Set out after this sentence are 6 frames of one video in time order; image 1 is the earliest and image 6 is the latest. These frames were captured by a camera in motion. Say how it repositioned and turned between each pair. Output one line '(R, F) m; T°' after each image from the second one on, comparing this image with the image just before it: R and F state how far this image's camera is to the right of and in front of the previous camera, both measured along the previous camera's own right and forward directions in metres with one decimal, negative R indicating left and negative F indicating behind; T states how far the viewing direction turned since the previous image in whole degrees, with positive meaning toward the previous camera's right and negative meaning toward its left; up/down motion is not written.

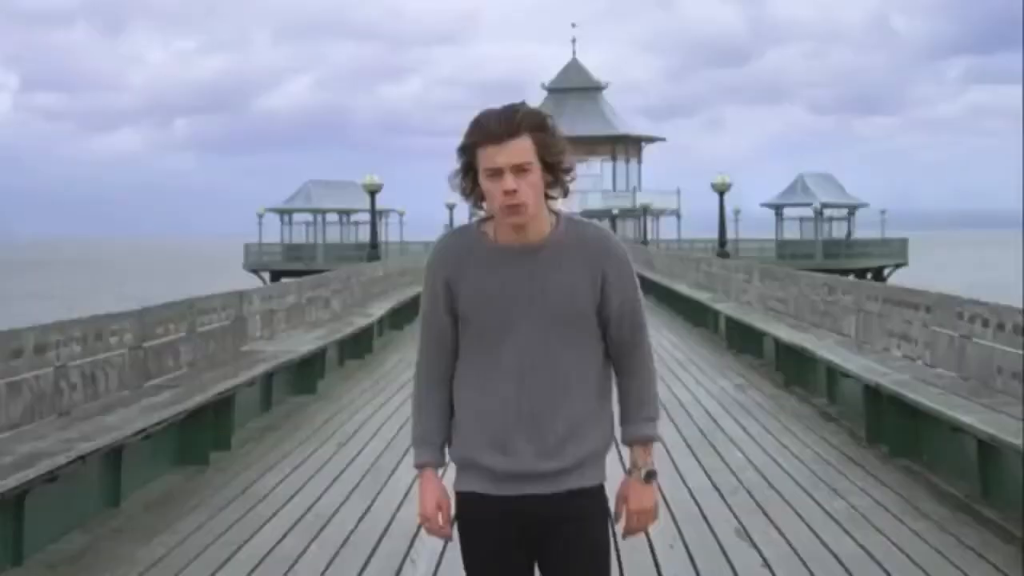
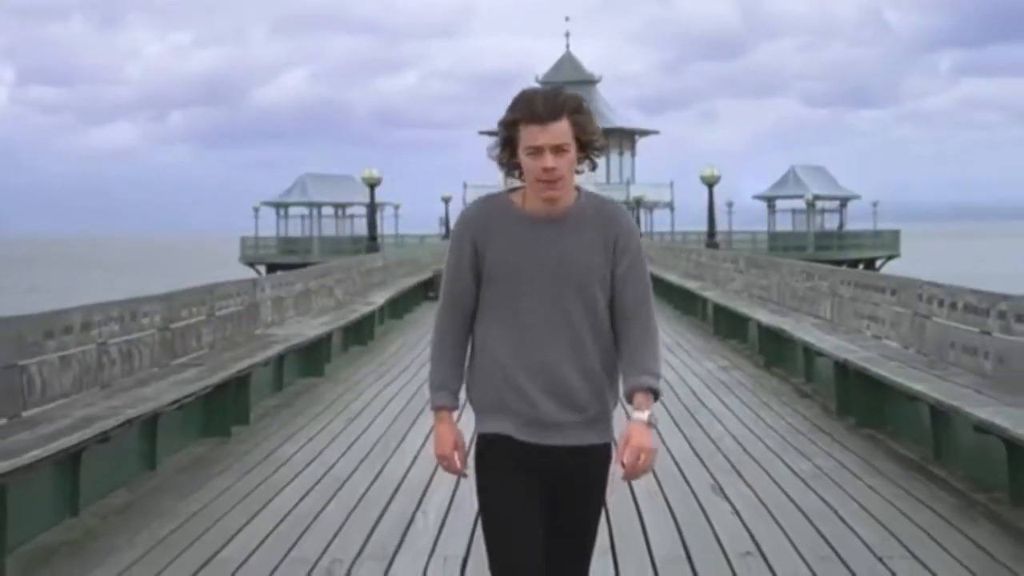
(0.0, -0.6) m; 0°
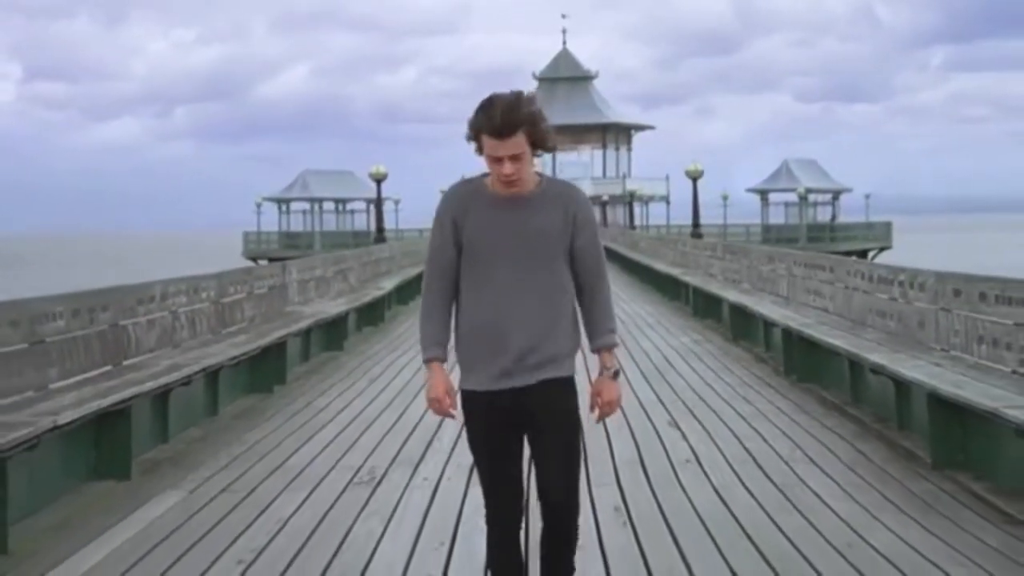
(0.0, -1.5) m; 0°
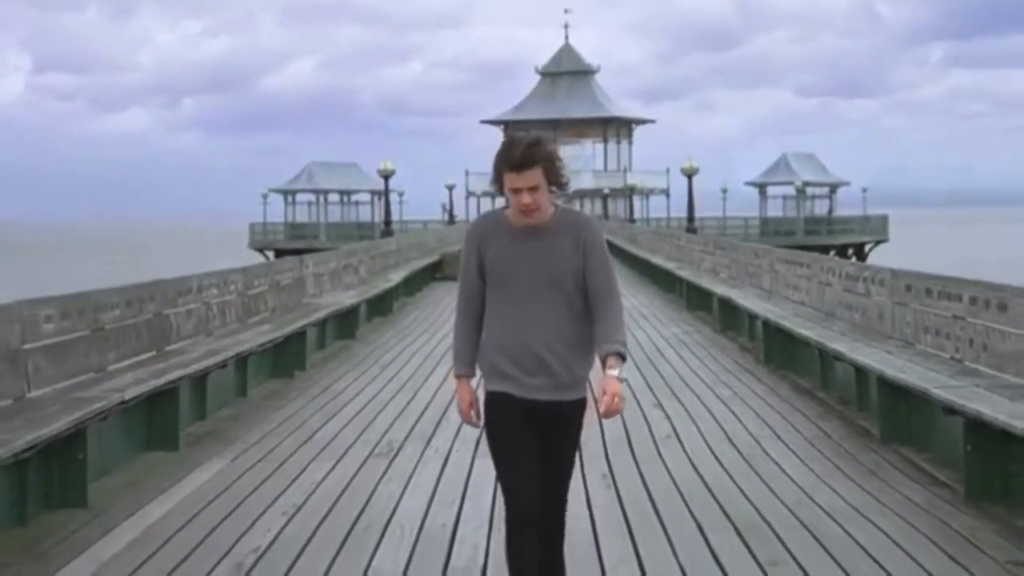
(0.0, -0.8) m; 0°
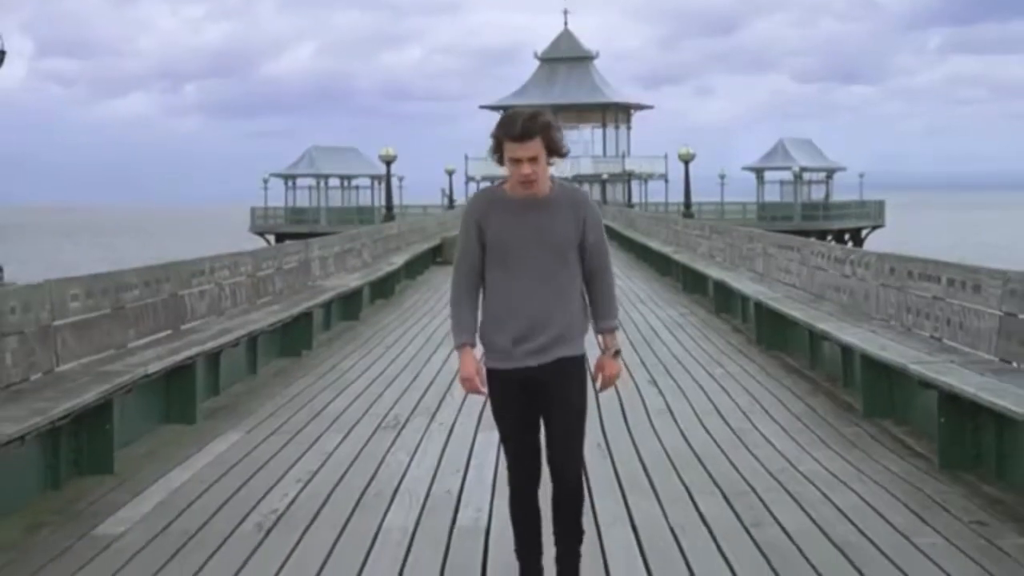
(0.0, -0.3) m; 0°
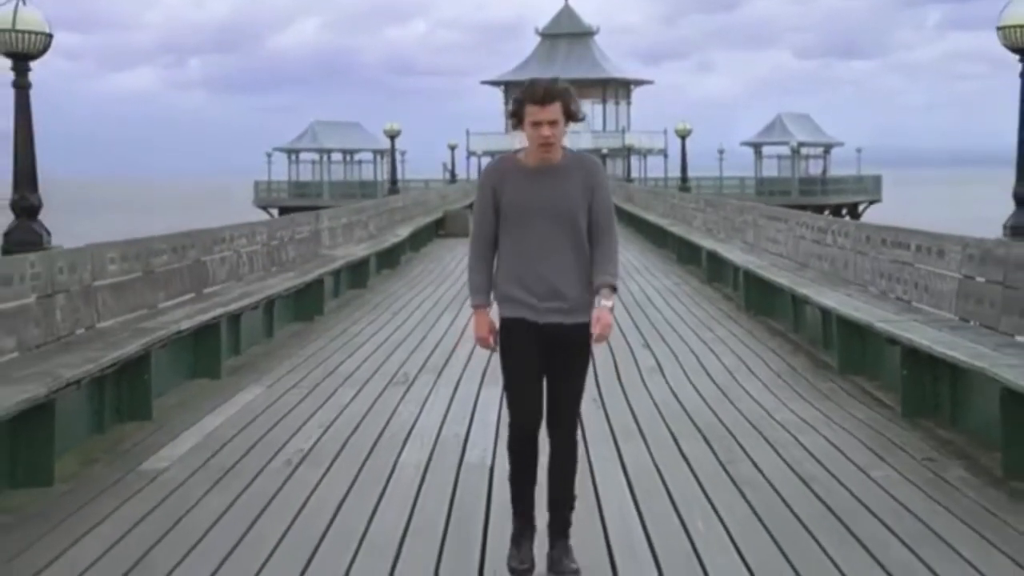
(0.0, -0.6) m; 0°
